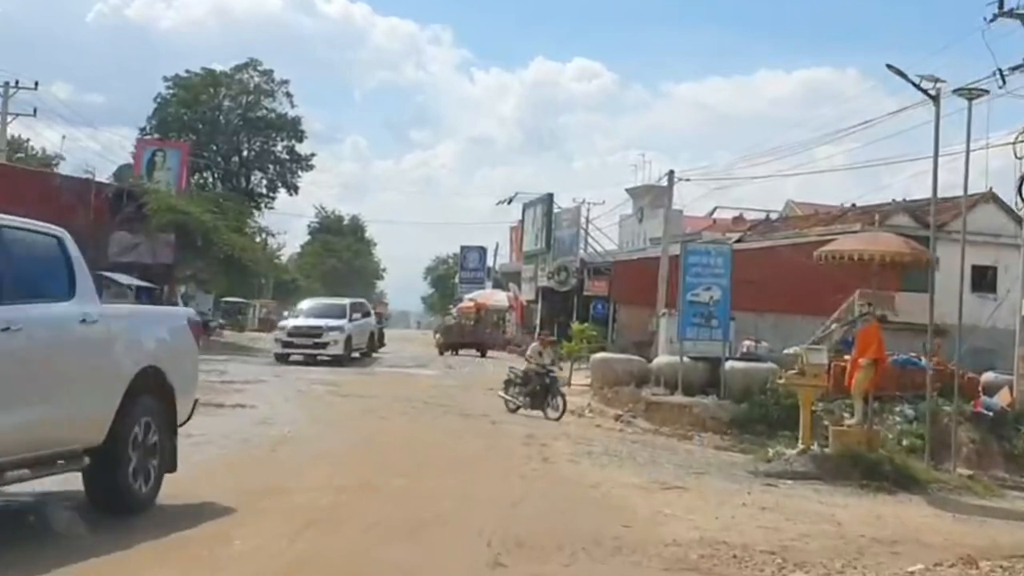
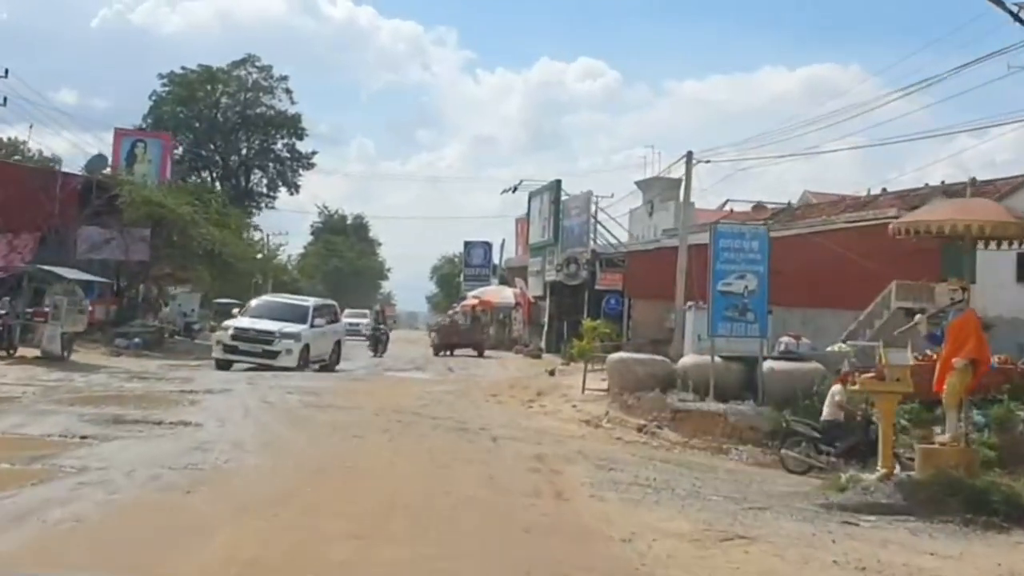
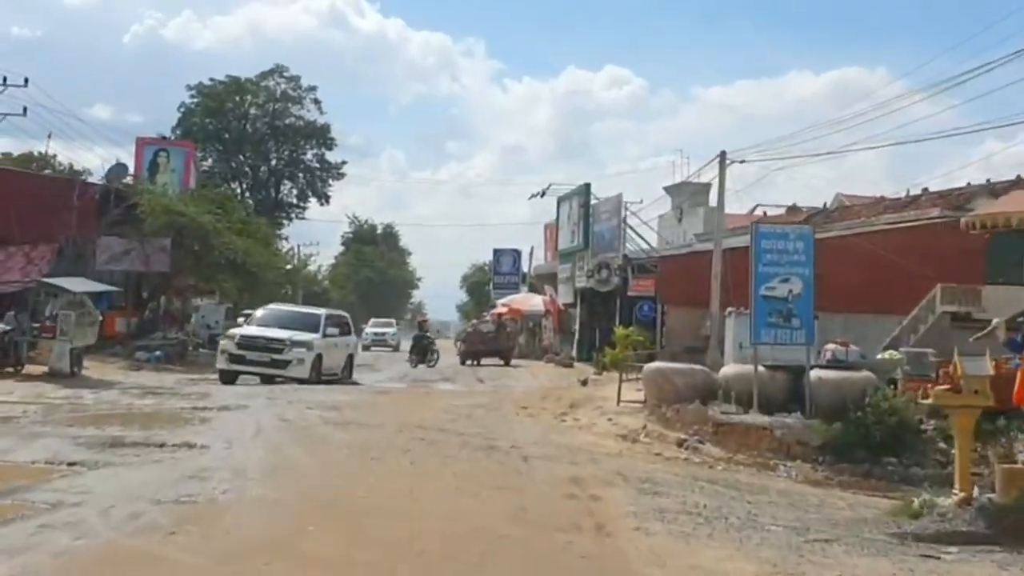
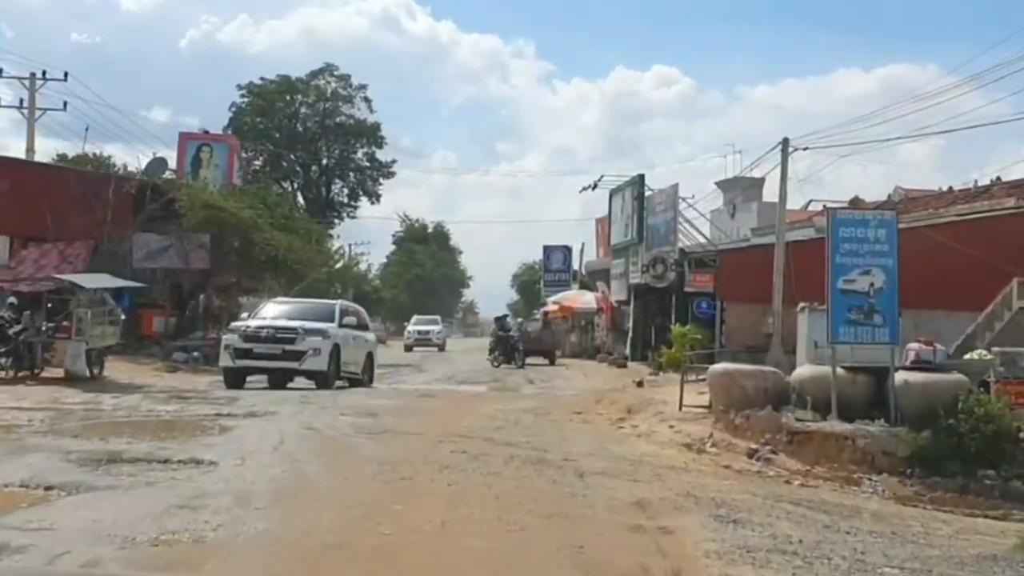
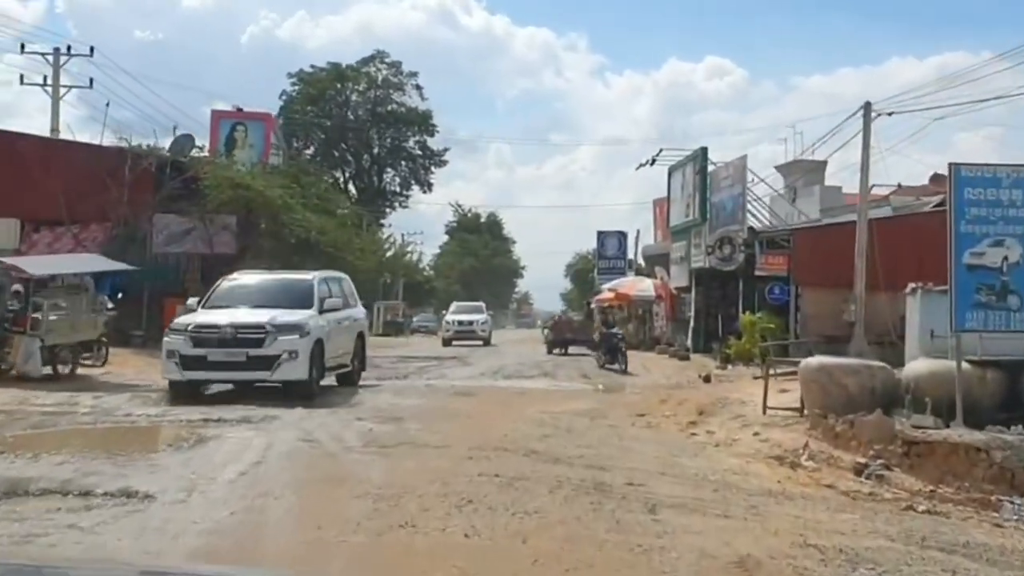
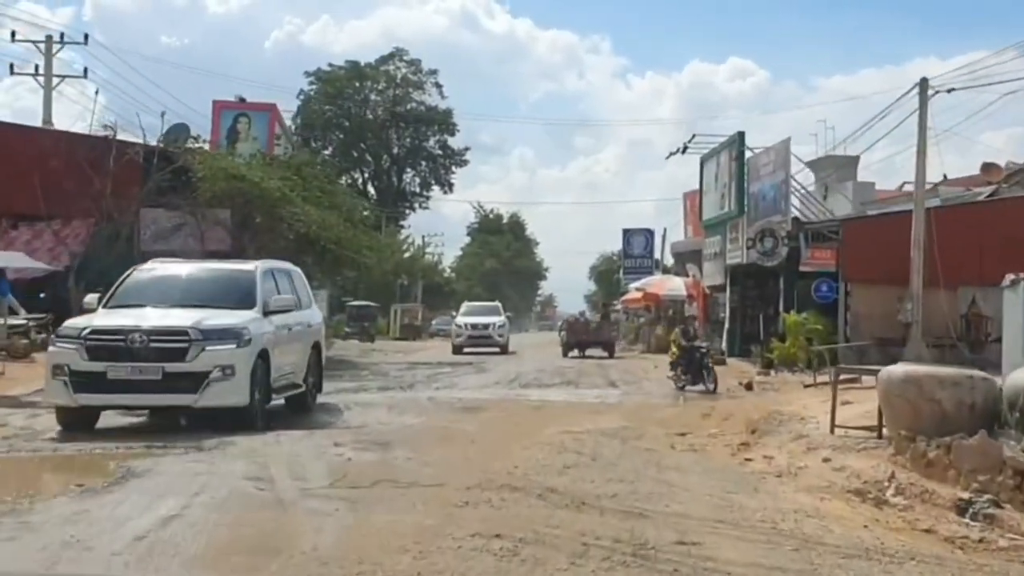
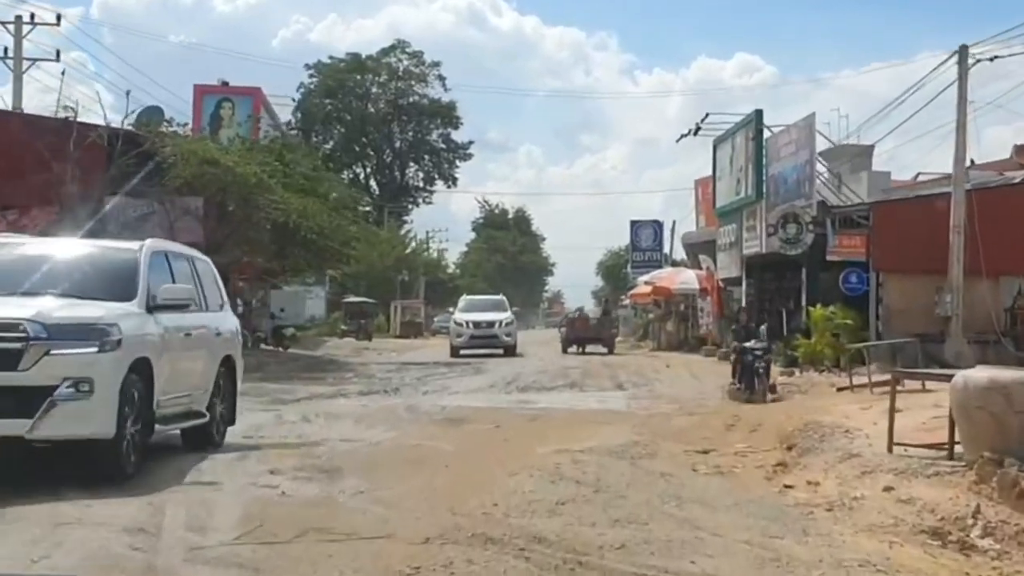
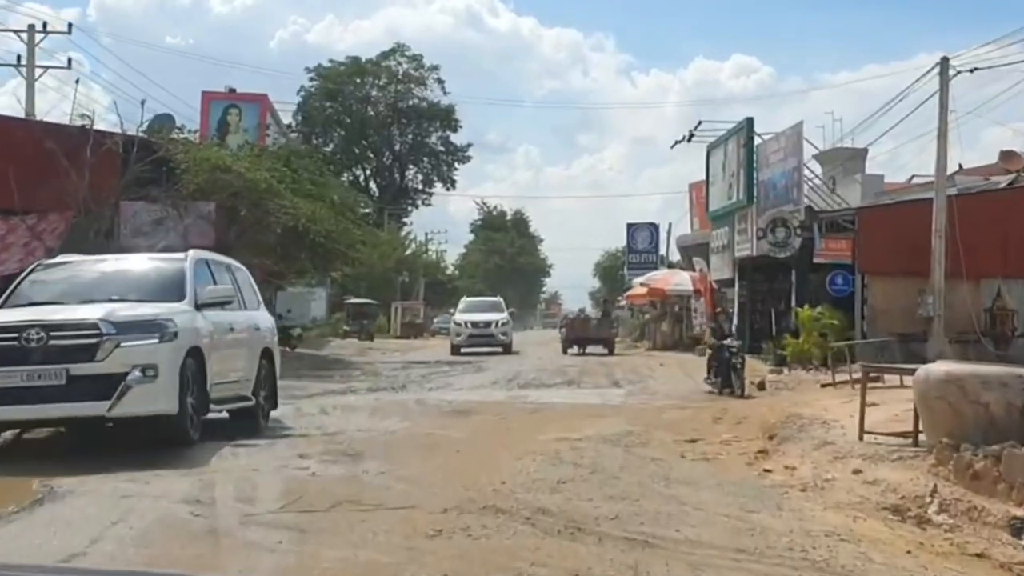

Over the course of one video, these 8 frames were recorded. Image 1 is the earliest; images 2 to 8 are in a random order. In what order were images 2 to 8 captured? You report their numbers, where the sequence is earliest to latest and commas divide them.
2, 3, 4, 5, 6, 8, 7
